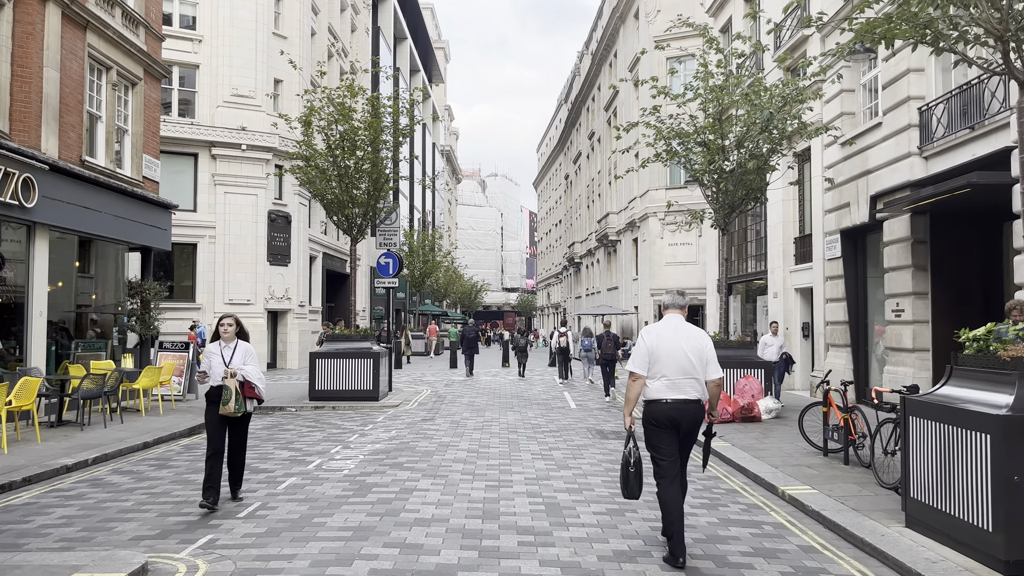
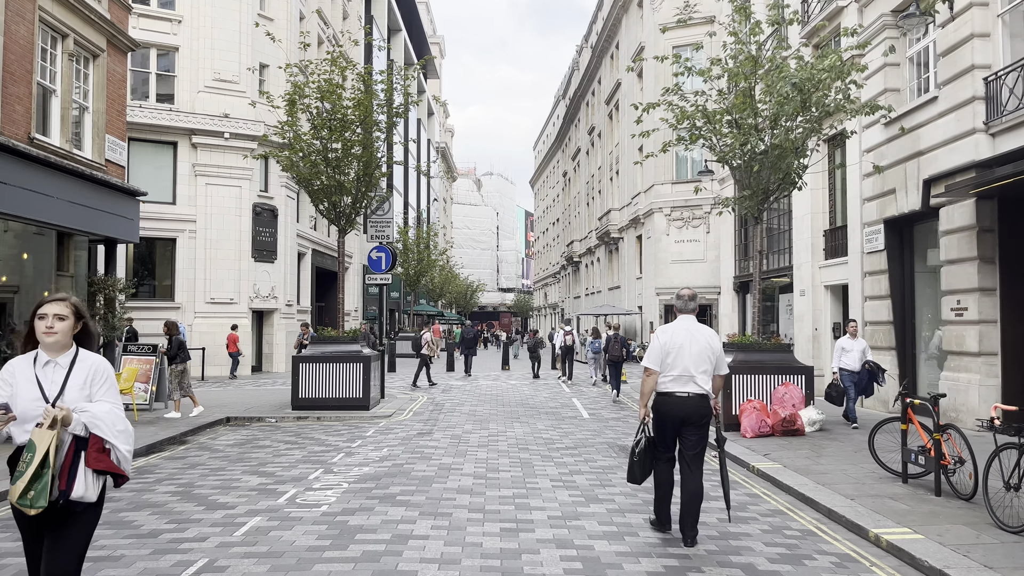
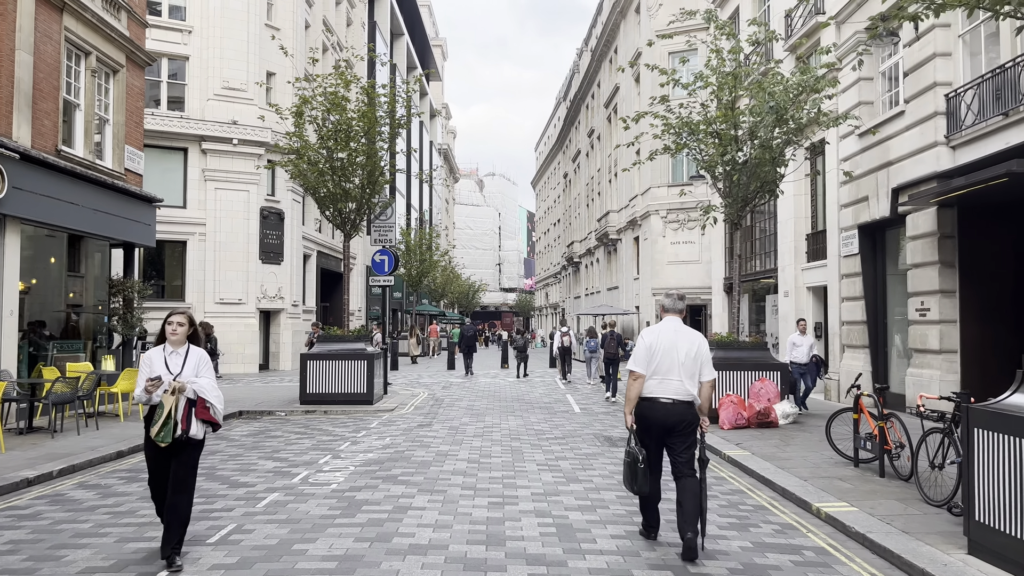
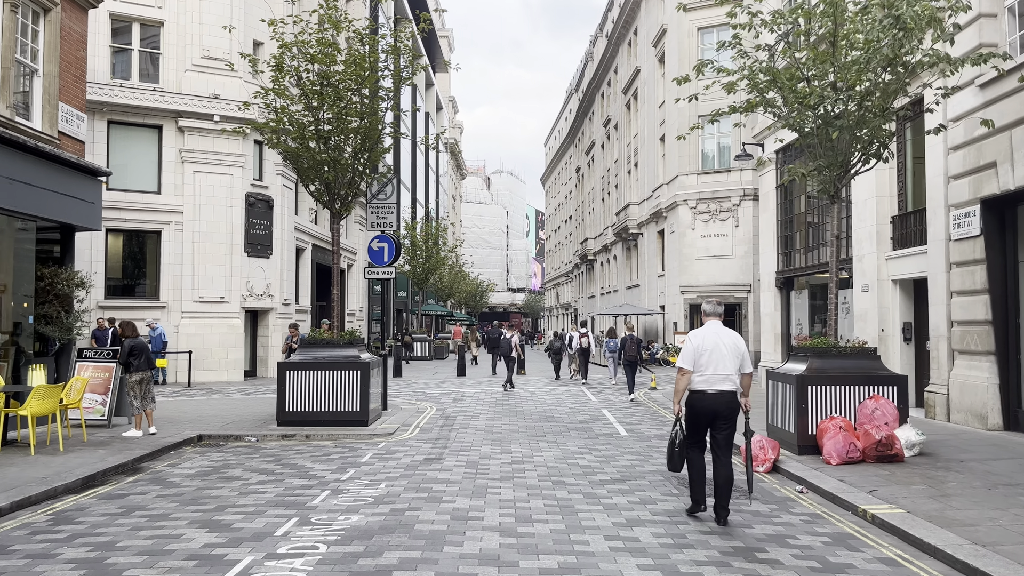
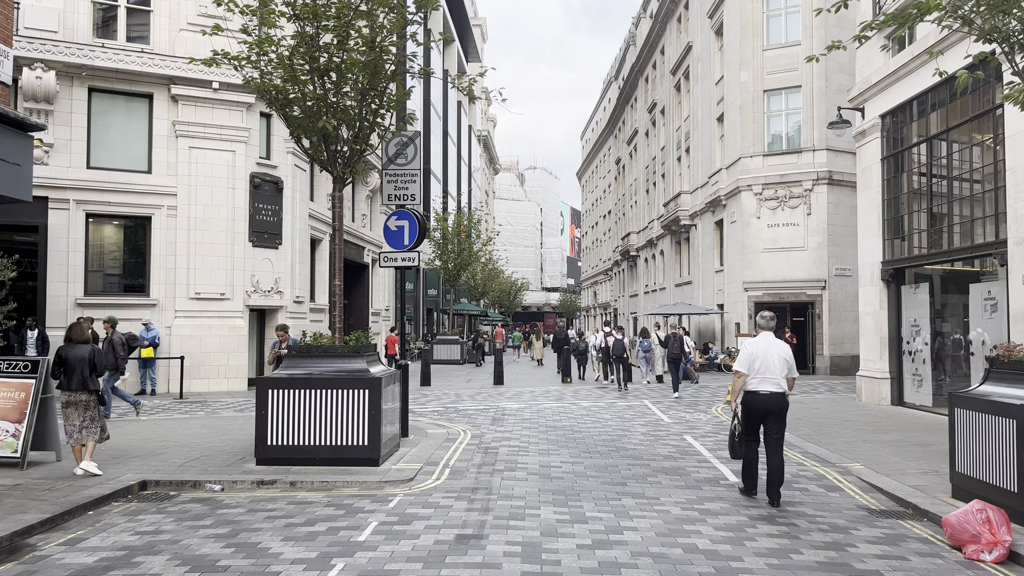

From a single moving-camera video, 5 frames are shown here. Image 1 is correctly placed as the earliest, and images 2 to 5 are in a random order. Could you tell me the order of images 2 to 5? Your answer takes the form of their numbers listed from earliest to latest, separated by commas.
3, 2, 4, 5
